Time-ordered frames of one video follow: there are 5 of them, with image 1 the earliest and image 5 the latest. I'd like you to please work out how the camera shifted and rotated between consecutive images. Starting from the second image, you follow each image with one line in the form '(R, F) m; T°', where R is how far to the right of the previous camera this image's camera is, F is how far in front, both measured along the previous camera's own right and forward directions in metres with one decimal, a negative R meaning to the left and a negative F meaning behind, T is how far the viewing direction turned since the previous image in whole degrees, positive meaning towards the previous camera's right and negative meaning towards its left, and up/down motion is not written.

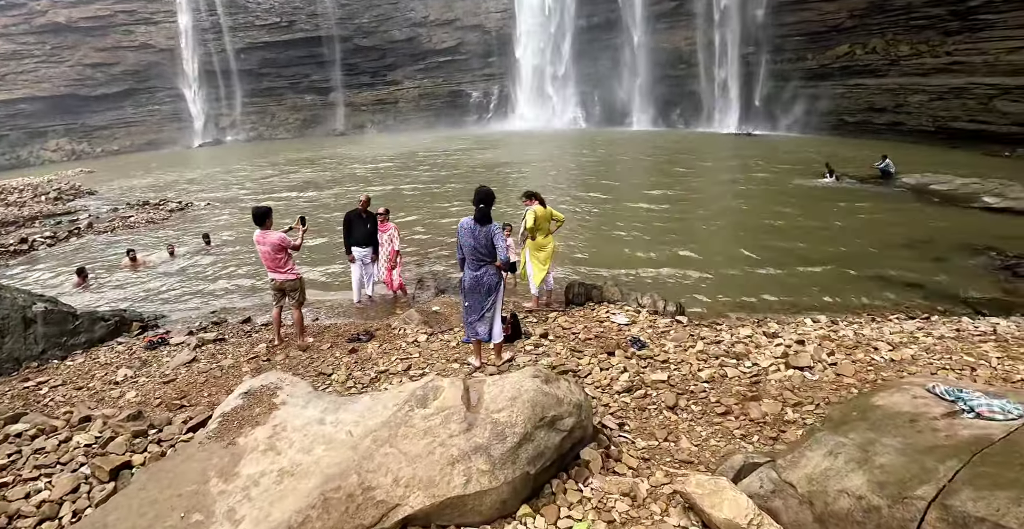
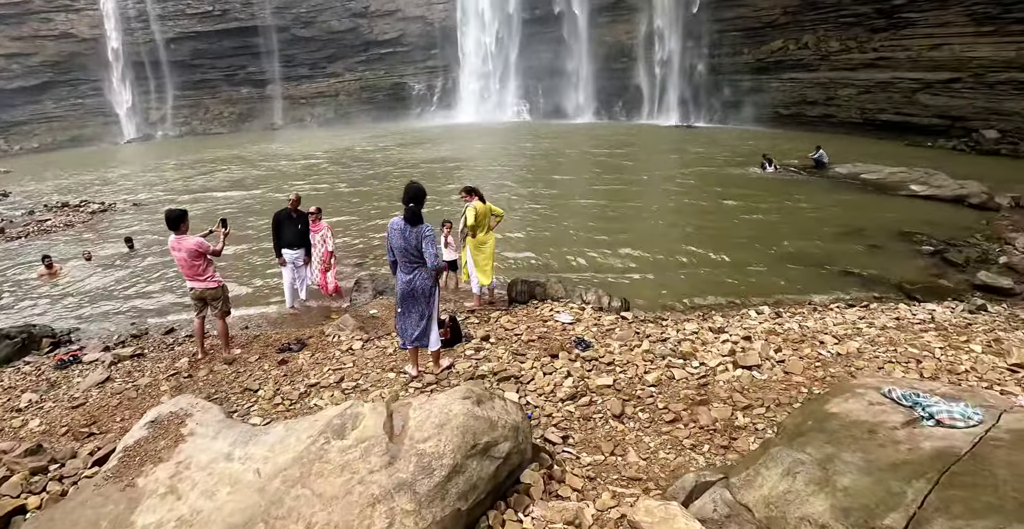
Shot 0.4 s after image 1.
(+0.1, +0.3) m; +5°
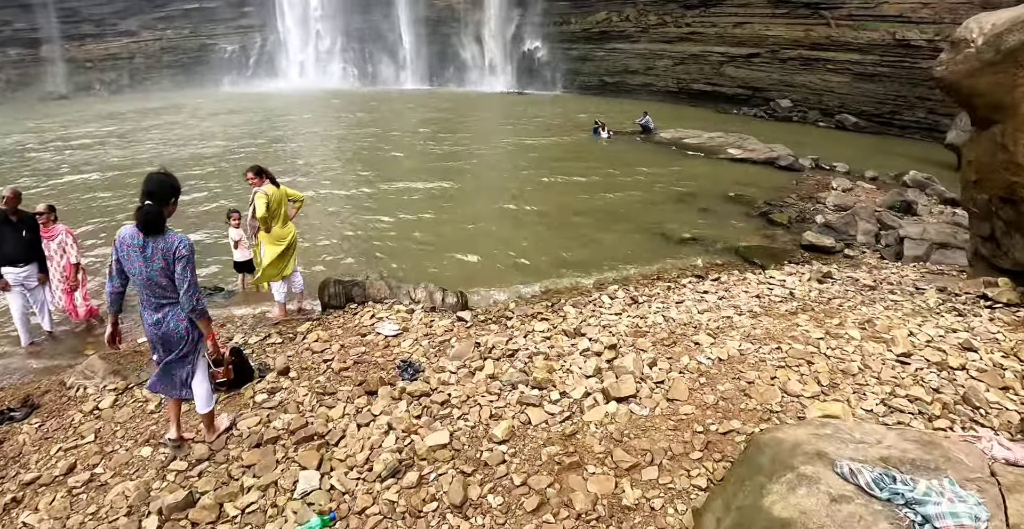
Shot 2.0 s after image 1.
(+0.4, +1.2) m; +15°
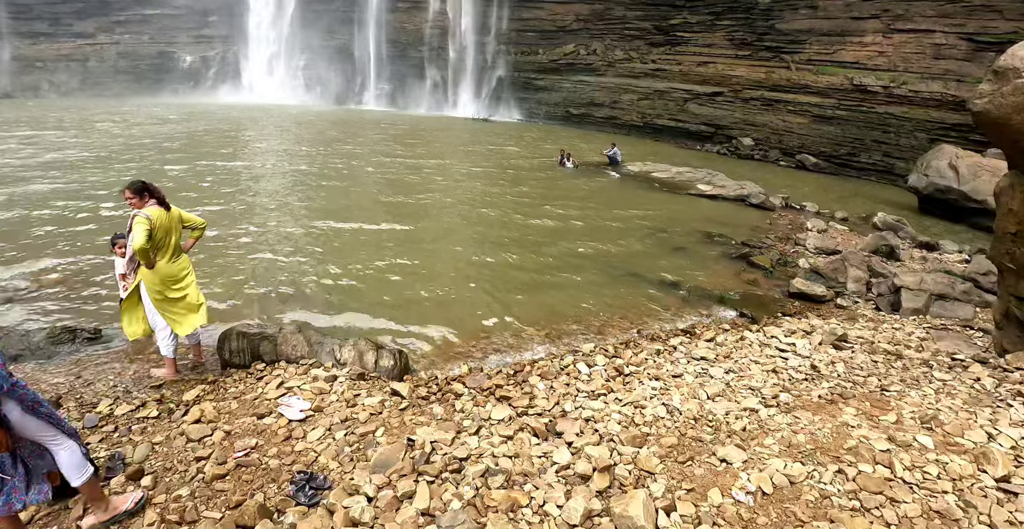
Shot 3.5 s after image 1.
(+0.1, +1.1) m; +4°
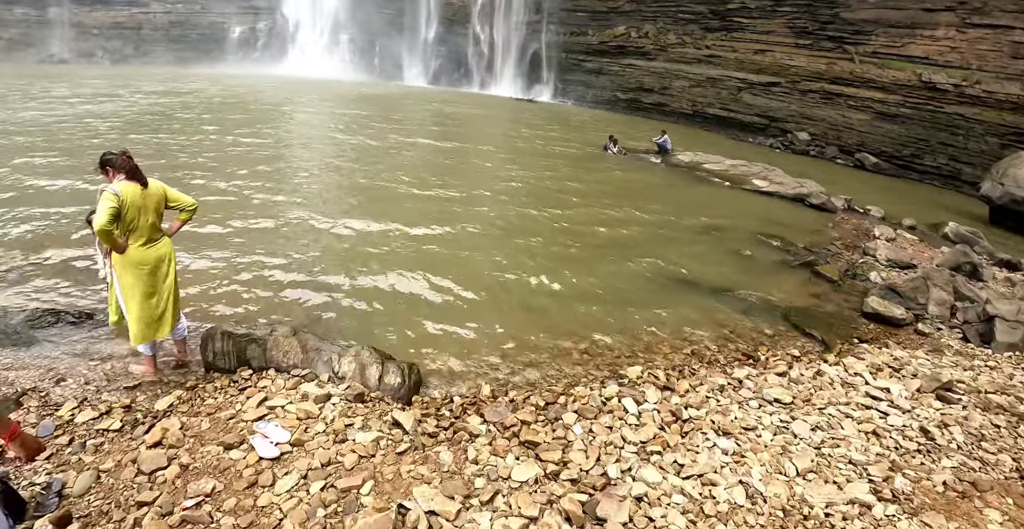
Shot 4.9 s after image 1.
(0.0, +0.7) m; -3°
